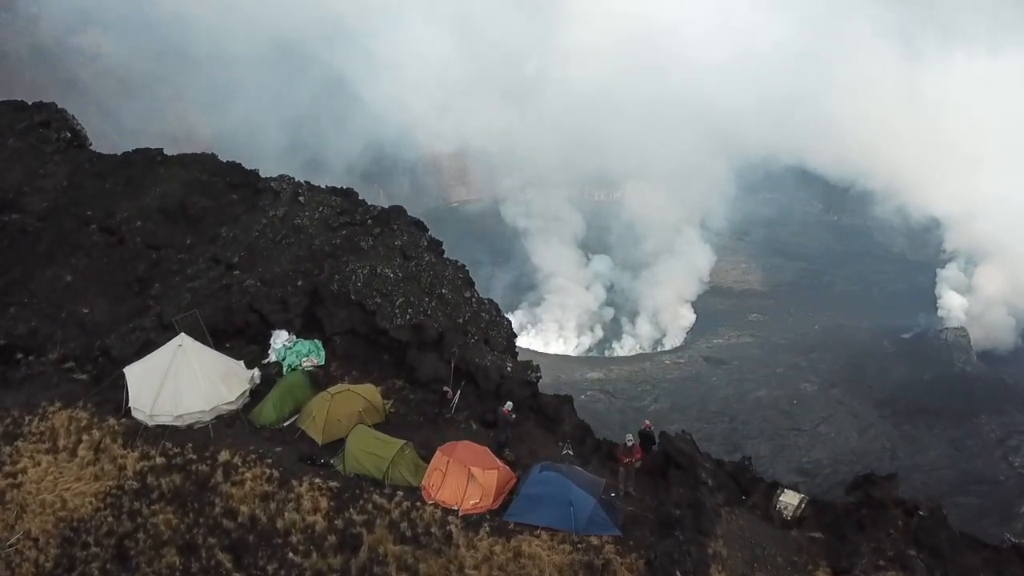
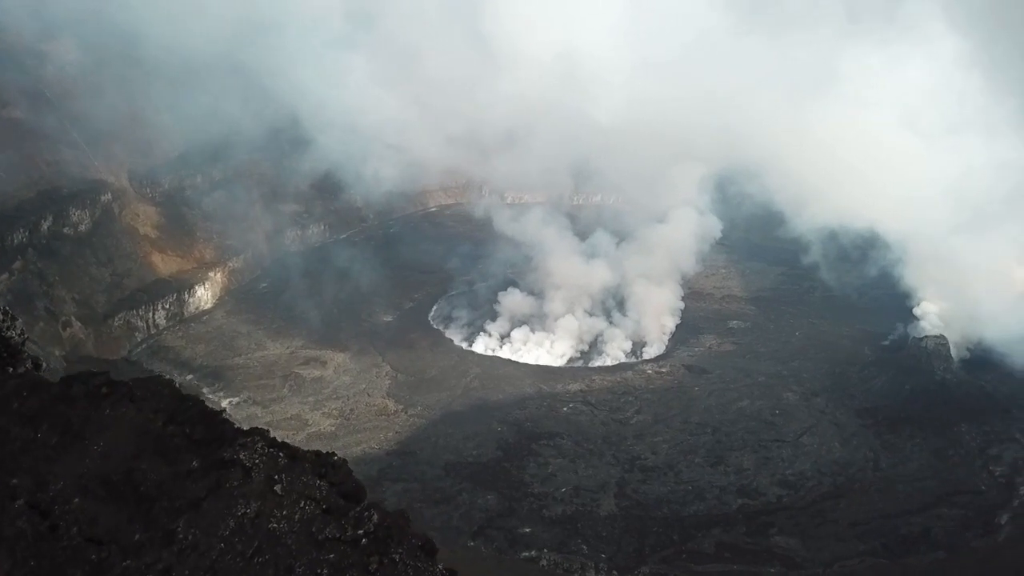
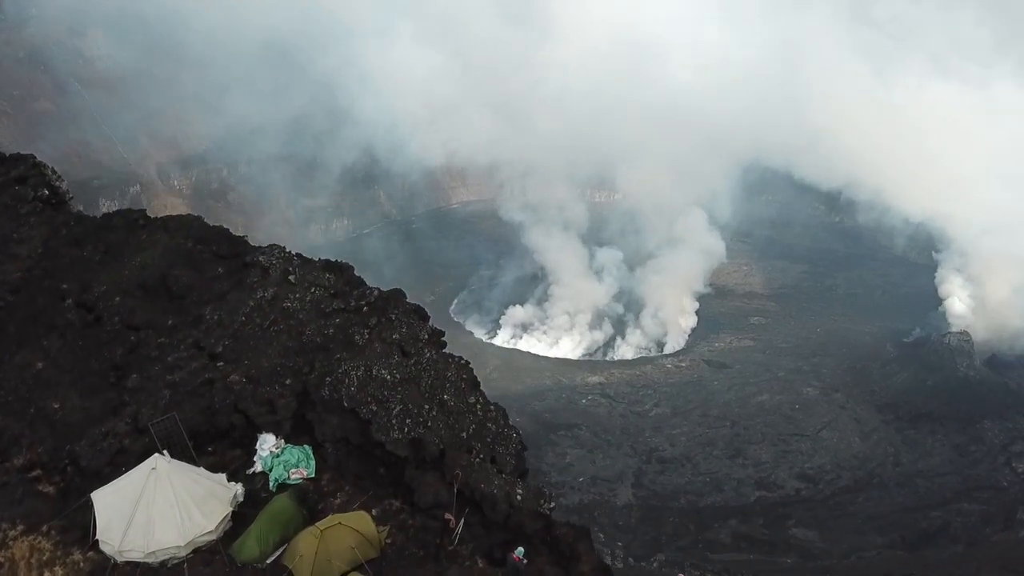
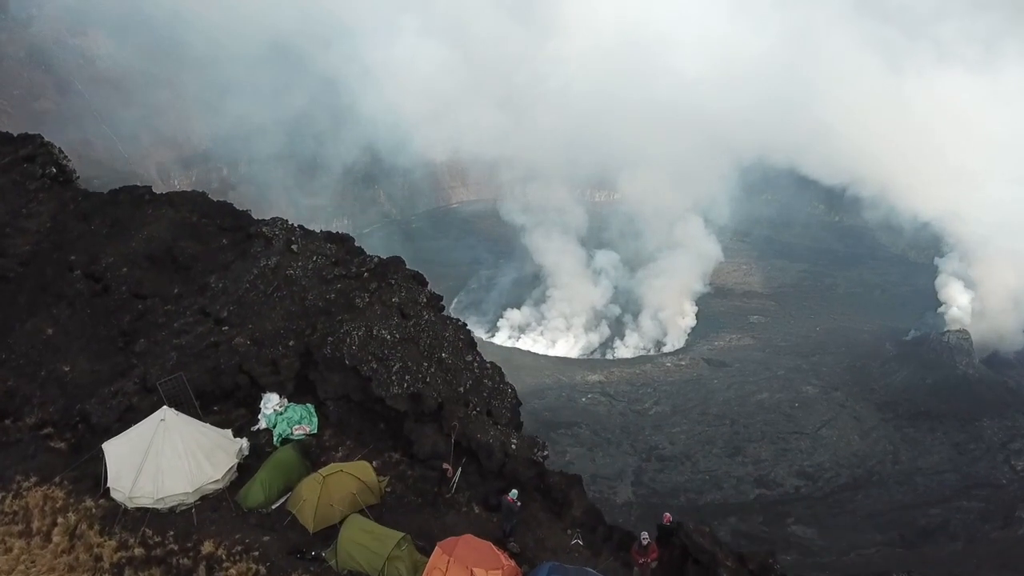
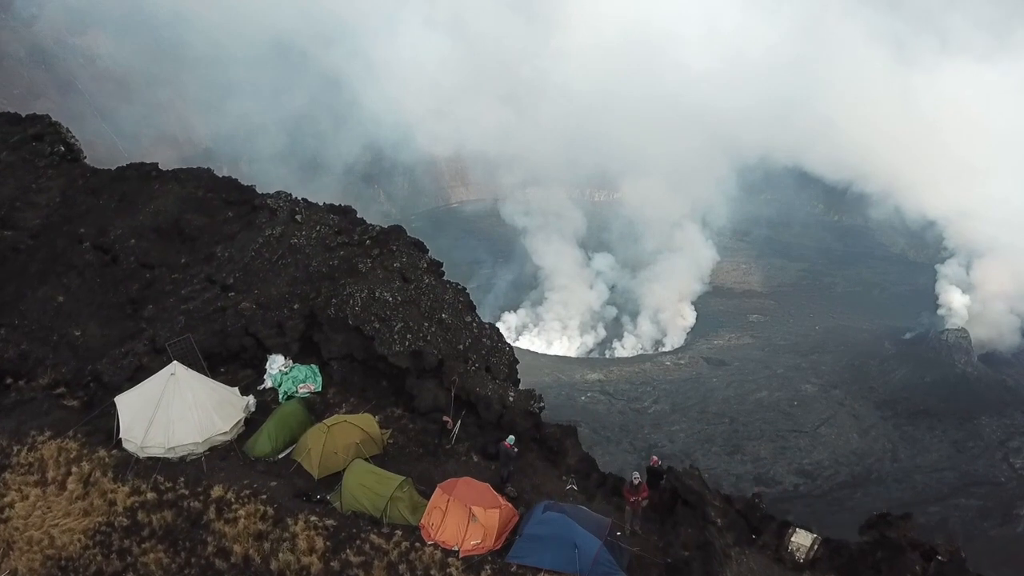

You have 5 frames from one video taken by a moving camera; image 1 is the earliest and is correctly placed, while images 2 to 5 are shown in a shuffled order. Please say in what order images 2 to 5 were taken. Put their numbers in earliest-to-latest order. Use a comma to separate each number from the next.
5, 4, 3, 2
